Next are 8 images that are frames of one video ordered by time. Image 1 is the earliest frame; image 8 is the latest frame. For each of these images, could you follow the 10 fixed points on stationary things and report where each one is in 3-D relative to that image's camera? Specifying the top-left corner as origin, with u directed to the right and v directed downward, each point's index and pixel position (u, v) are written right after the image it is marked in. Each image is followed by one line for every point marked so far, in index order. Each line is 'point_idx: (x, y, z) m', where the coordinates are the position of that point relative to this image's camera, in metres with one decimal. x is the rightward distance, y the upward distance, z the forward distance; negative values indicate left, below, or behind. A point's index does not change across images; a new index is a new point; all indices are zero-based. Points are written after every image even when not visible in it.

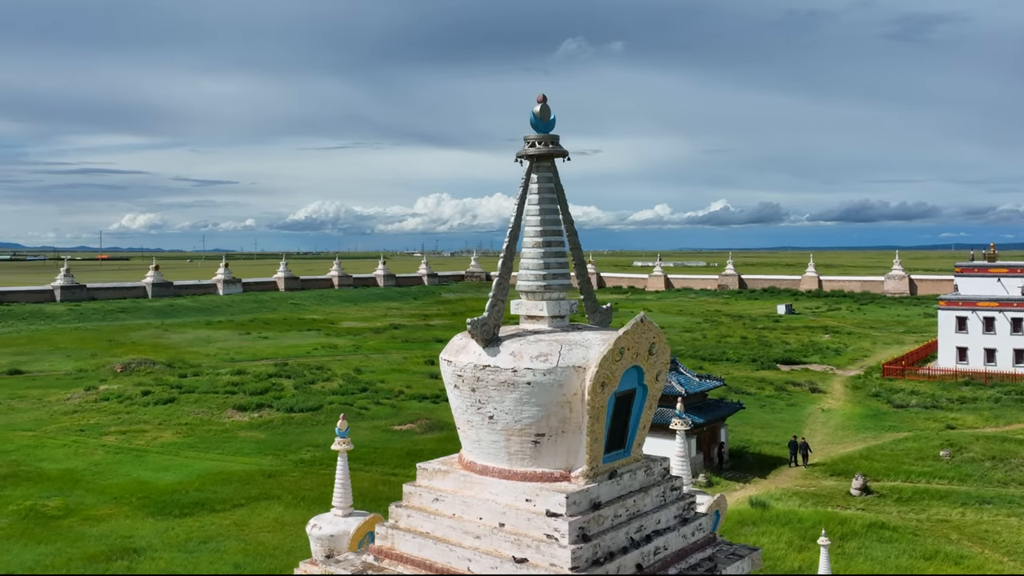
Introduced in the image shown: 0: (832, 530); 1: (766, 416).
0: (+3.8, -2.9, +11.1) m
1: (+5.4, -2.7, +19.7) m
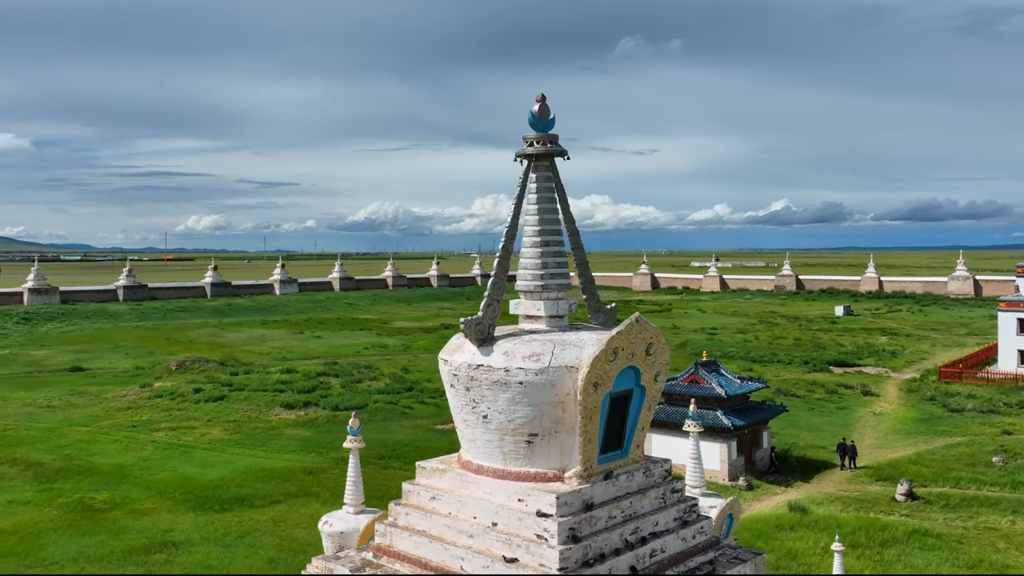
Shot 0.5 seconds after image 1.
0: (+4.2, -2.9, +10.9) m
1: (+6.3, -2.7, +19.4) m
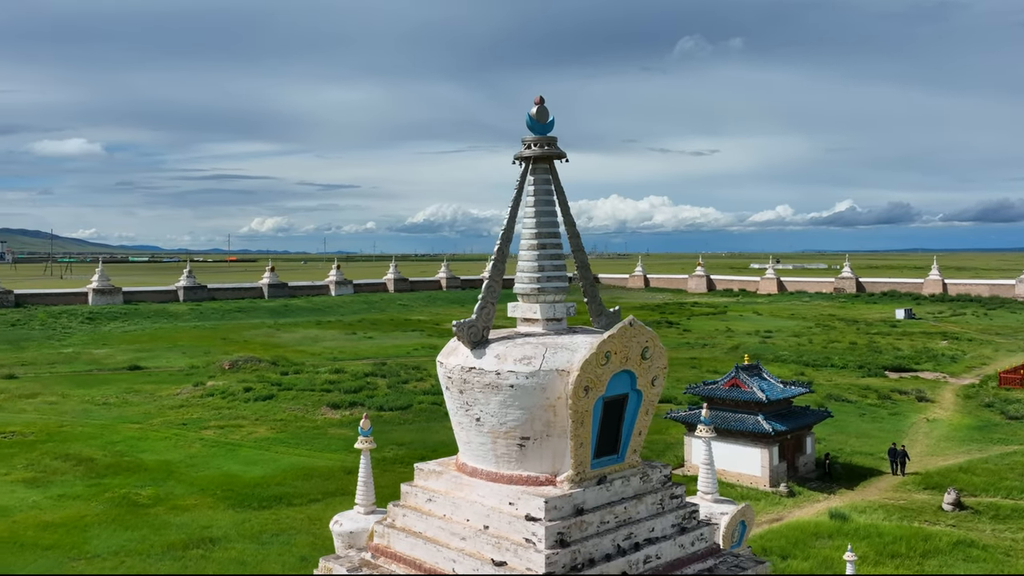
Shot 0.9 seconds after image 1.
0: (+4.6, -2.9, +10.6) m
1: (+7.2, -2.8, +18.9) m
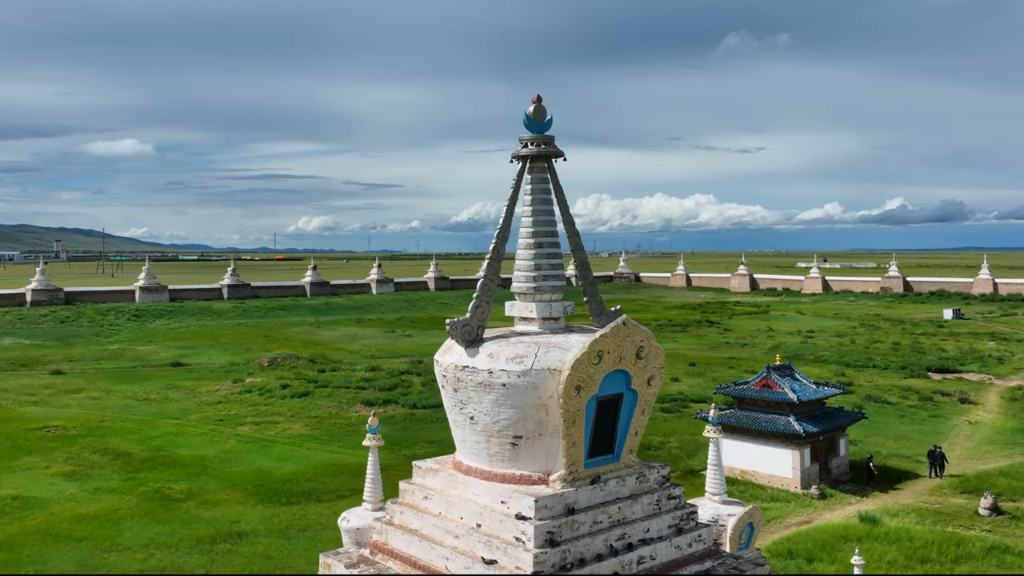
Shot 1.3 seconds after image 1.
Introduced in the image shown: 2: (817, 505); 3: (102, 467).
0: (+4.8, -2.9, +10.4) m
1: (+7.8, -2.8, +18.6) m
2: (+4.2, -3.0, +12.7) m
3: (-6.2, -2.7, +14.2) m
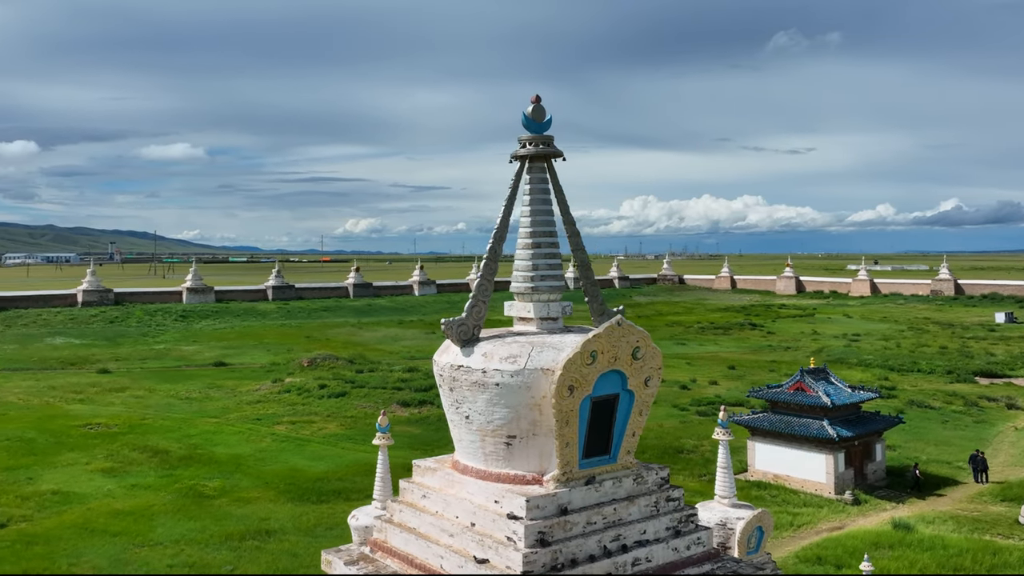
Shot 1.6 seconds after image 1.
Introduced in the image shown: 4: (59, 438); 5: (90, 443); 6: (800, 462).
0: (+5.1, -3.0, +10.1) m
1: (+8.5, -2.8, +18.2) m
2: (+4.5, -3.0, +12.5) m
3: (-5.8, -2.7, +14.5) m
4: (-7.9, -2.6, +16.2) m
5: (-7.2, -2.6, +15.8) m
6: (+4.2, -2.5, +13.6) m
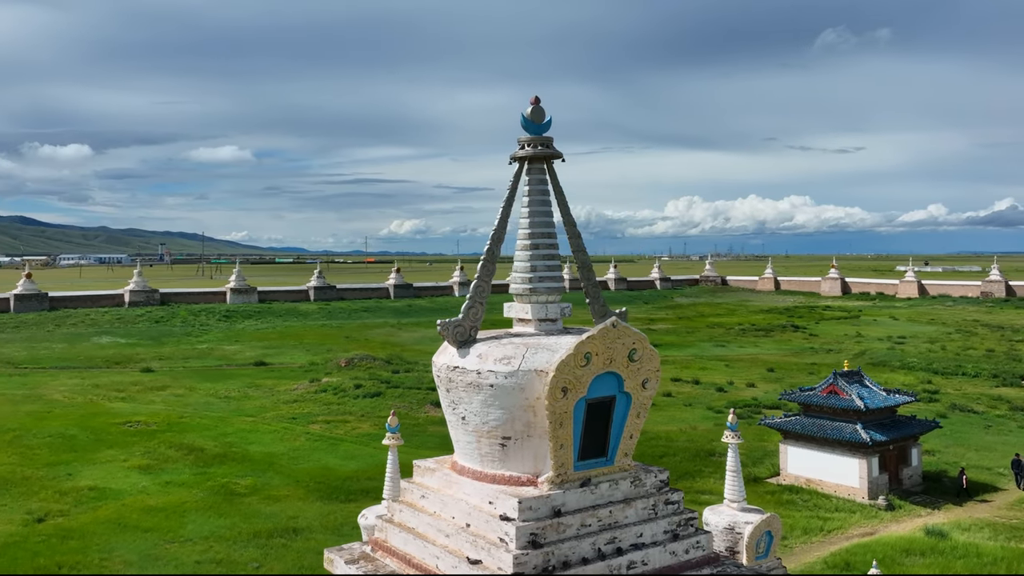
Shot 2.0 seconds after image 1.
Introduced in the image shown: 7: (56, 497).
0: (+5.3, -3.0, +9.9) m
1: (+9.1, -2.8, +17.8) m
2: (+4.9, -3.0, +12.3) m
3: (-5.3, -2.7, +14.7) m
4: (-7.3, -2.6, +16.6) m
5: (-6.6, -2.6, +16.1) m
6: (+4.6, -2.6, +13.4) m
7: (-6.1, -2.8, +12.4) m
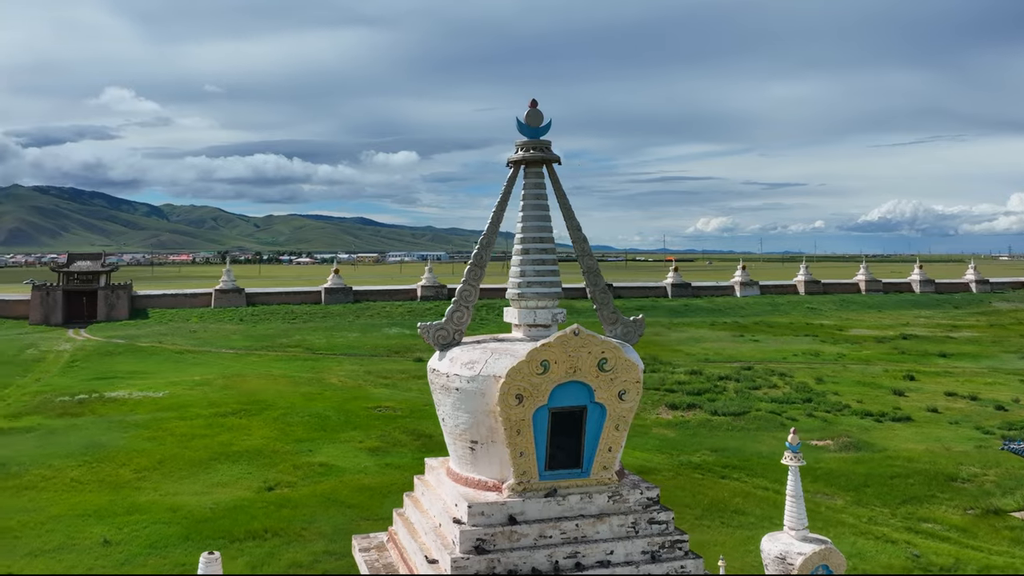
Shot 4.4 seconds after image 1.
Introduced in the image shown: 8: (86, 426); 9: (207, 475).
0: (+6.7, -3.1, +7.9) m
1: (+12.8, -3.0, +14.2) m
2: (+7.0, -3.1, +10.3) m
3: (-1.9, -2.7, +15.9) m
4: (-3.2, -2.5, +18.3) m
5: (-2.7, -2.6, +17.6) m
6: (+7.1, -2.7, +11.5) m
7: (-3.3, -2.7, +13.9) m
8: (-8.0, -2.6, +17.5) m
9: (-4.5, -2.8, +13.7) m
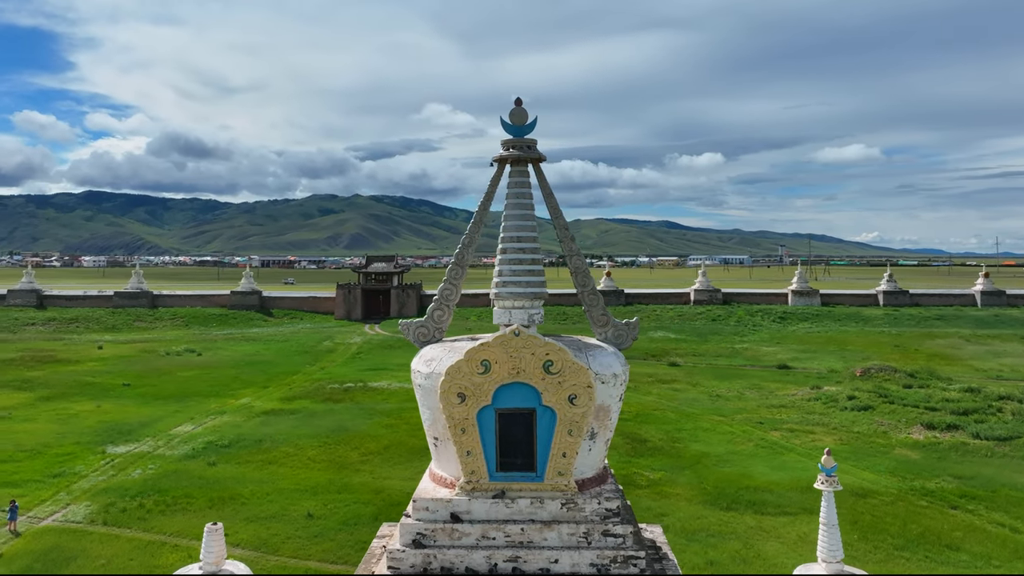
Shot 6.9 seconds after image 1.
0: (+7.3, -3.2, +5.6) m
1: (+15.1, -3.2, +9.6) m
2: (+8.4, -3.2, +7.8) m
3: (+1.8, -2.7, +15.9) m
4: (+1.3, -2.6, +18.6) m
5: (+1.5, -2.6, +17.8) m
6: (+8.9, -2.8, +8.8) m
7: (-0.3, -2.7, +14.5) m
8: (-3.6, -2.6, +19.4) m
9: (-1.4, -2.7, +14.7) m
